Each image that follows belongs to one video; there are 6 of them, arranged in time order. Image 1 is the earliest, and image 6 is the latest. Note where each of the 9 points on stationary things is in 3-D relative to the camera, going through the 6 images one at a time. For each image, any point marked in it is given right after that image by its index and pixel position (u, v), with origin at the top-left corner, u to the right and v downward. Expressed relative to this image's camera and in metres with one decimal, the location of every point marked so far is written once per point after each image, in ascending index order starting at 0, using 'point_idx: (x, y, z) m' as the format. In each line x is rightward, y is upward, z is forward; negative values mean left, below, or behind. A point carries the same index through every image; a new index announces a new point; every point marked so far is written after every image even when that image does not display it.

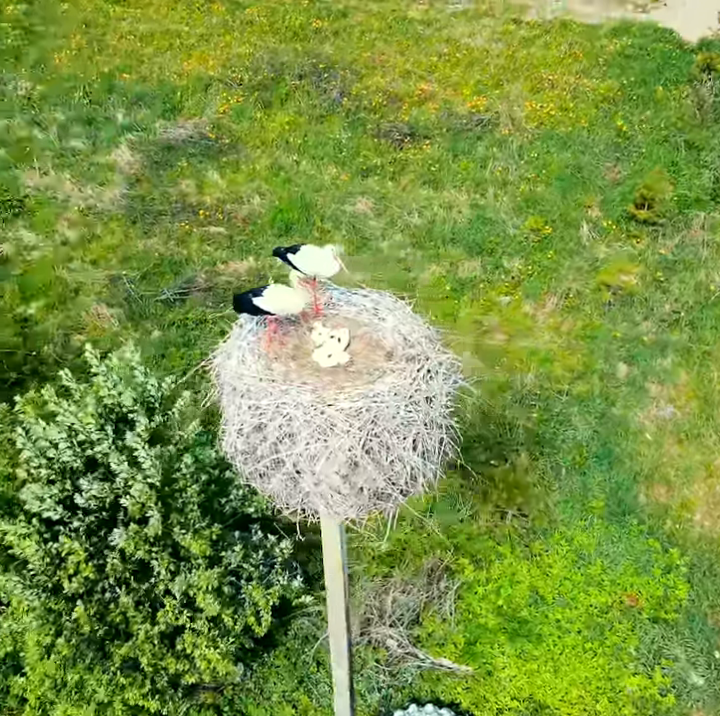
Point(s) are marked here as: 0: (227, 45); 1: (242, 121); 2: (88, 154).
0: (-2.5, +5.9, +17.4) m
1: (-1.9, +3.8, +14.8) m
2: (-4.1, +3.1, +14.1) m
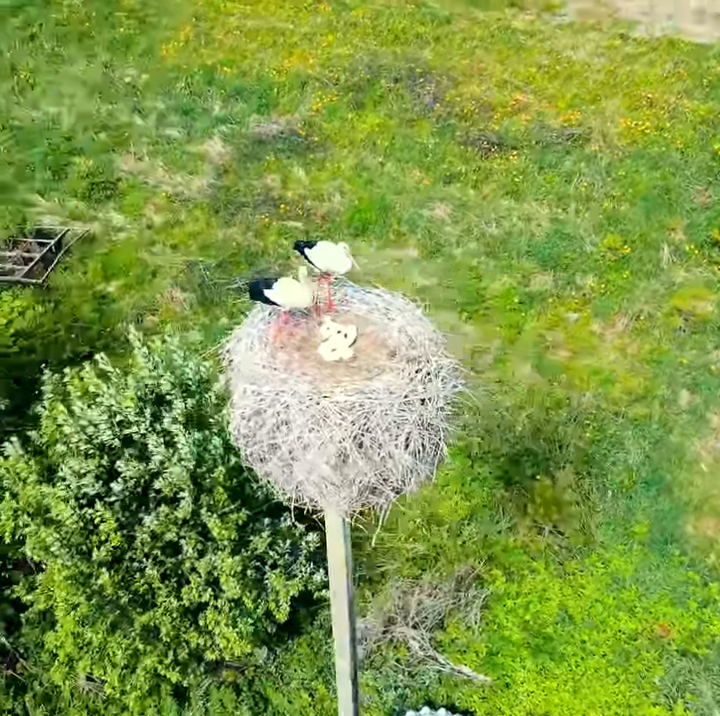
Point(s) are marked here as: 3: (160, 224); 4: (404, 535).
0: (-0.6, +6.0, +17.7) m
1: (-0.4, +3.9, +15.1) m
2: (-2.8, +3.4, +14.5) m
3: (-2.8, +1.9, +12.8) m
4: (+0.4, -1.7, +8.6) m
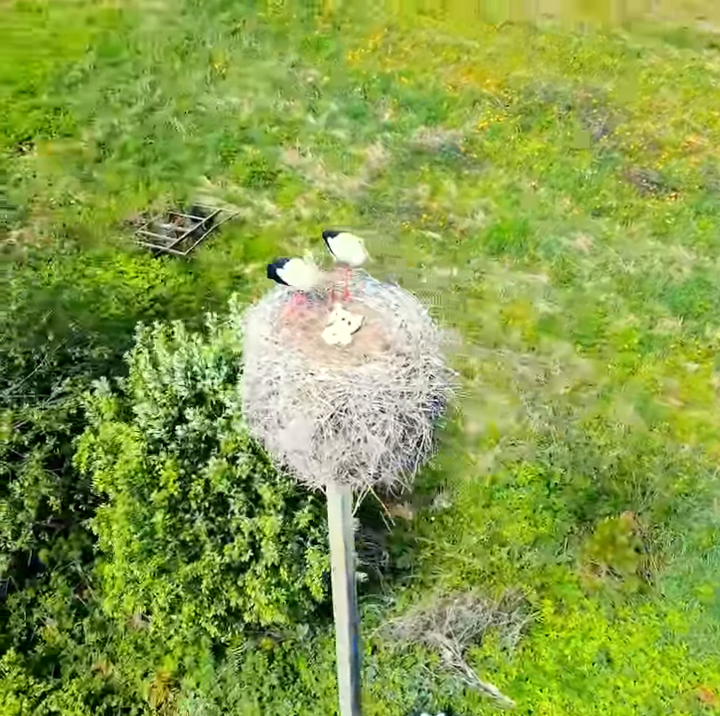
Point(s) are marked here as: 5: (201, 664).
0: (+2.9, +5.6, +17.9) m
1: (+2.2, +3.6, +15.2) m
2: (-0.2, +3.5, +15.1) m
3: (-0.8, +2.0, +13.4) m
4: (+1.0, -1.8, +8.7) m
5: (-1.3, -2.6, +7.7) m
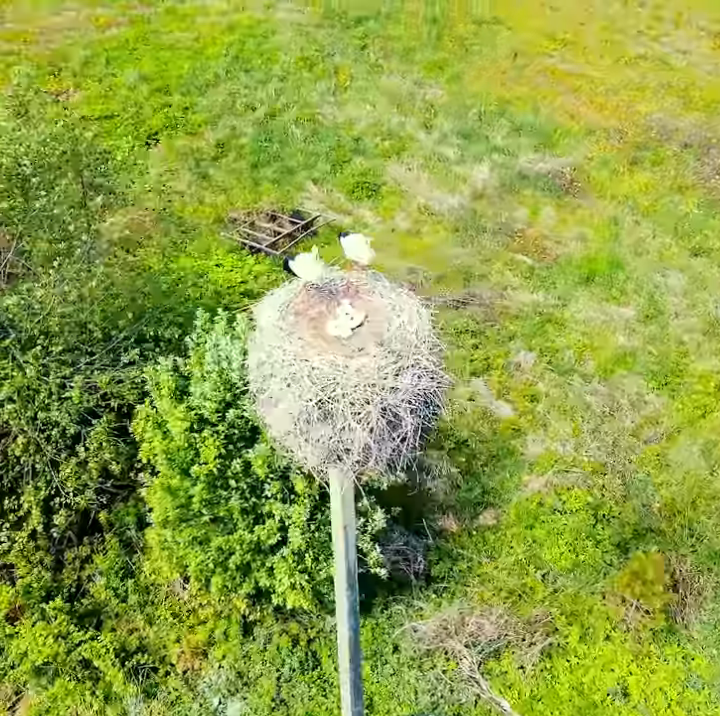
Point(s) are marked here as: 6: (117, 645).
0: (+5.2, +5.0, +17.7) m
1: (+4.0, +3.1, +15.2) m
2: (+1.5, +3.3, +15.4) m
3: (+0.6, +1.9, +13.8) m
4: (+1.3, -2.0, +8.8) m
5: (-1.1, -2.5, +8.1) m
6: (-2.1, -2.5, +7.9) m
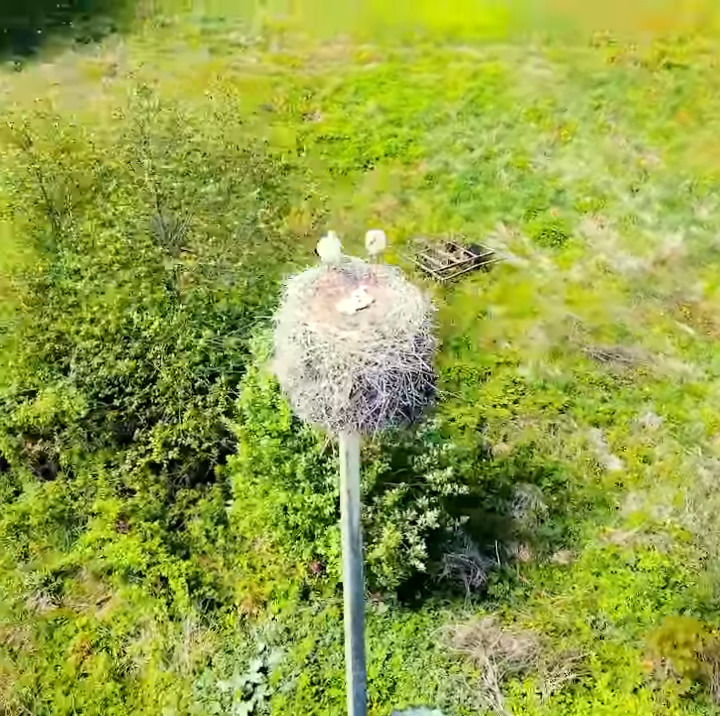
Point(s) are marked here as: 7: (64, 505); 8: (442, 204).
0: (+9.2, +3.0, +16.9) m
1: (+7.0, +1.6, +14.7) m
2: (+4.8, +2.2, +15.5) m
3: (+3.3, +1.2, +14.1) m
4: (+1.9, -2.4, +9.1) m
5: (-0.7, -2.3, +9.0) m
6: (-1.7, -2.1, +9.1) m
7: (-3.1, -1.5, +9.7) m
8: (+1.4, +2.7, +16.0) m
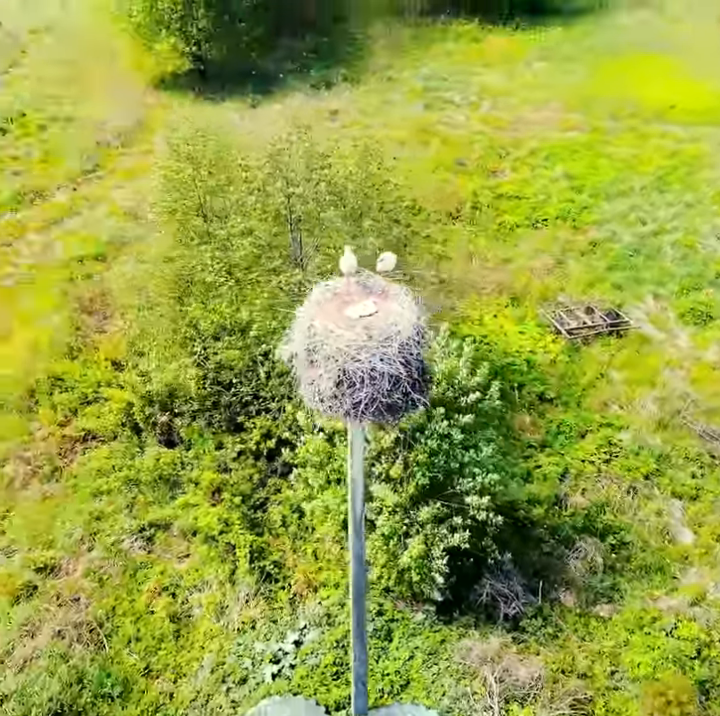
0: (+11.9, +0.6, +15.5) m
1: (+9.1, -0.3, +13.8) m
2: (+7.3, +0.6, +15.2) m
3: (+5.3, -0.1, +14.1) m
4: (+2.3, -2.9, +9.4) m
5: (-0.3, -2.5, +10.0) m
6: (-1.1, -2.1, +10.3) m
7: (-2.3, -1.4, +11.2) m
8: (+4.2, +1.6, +16.5) m
